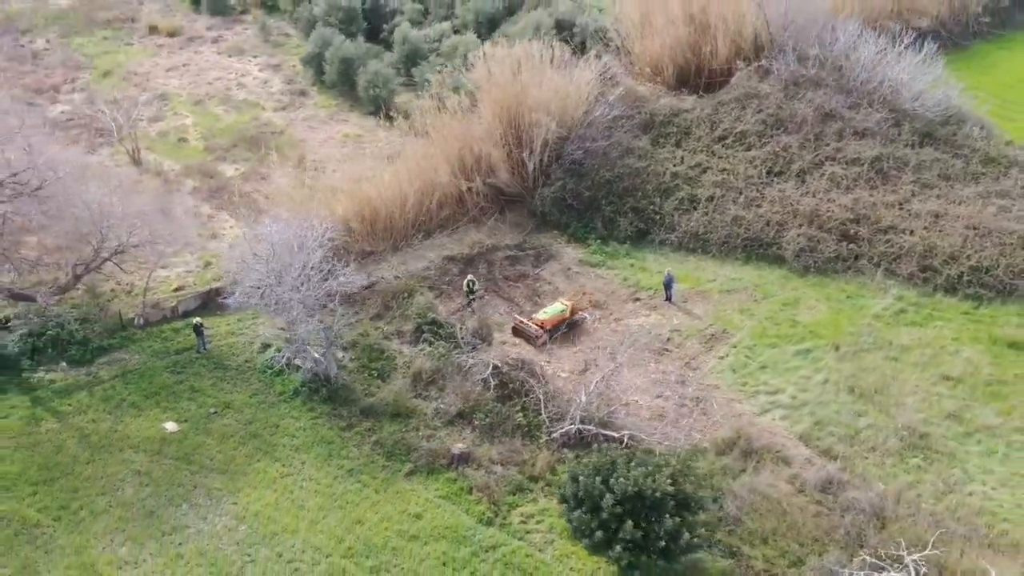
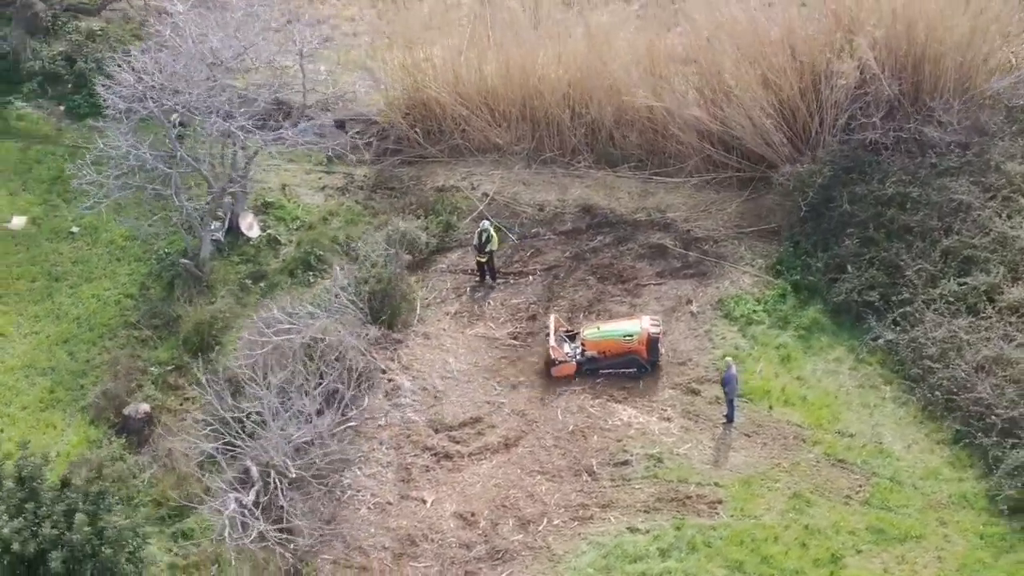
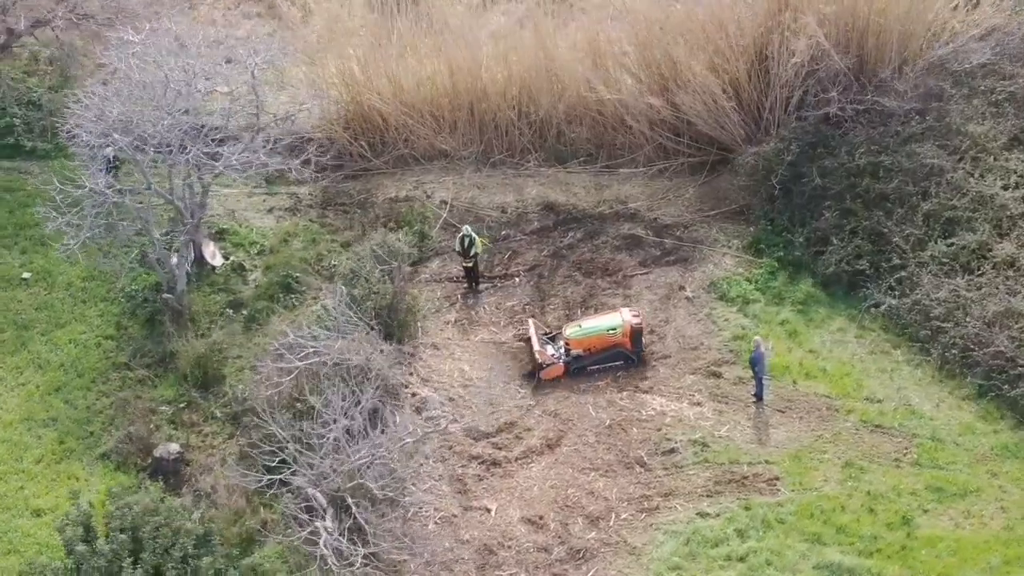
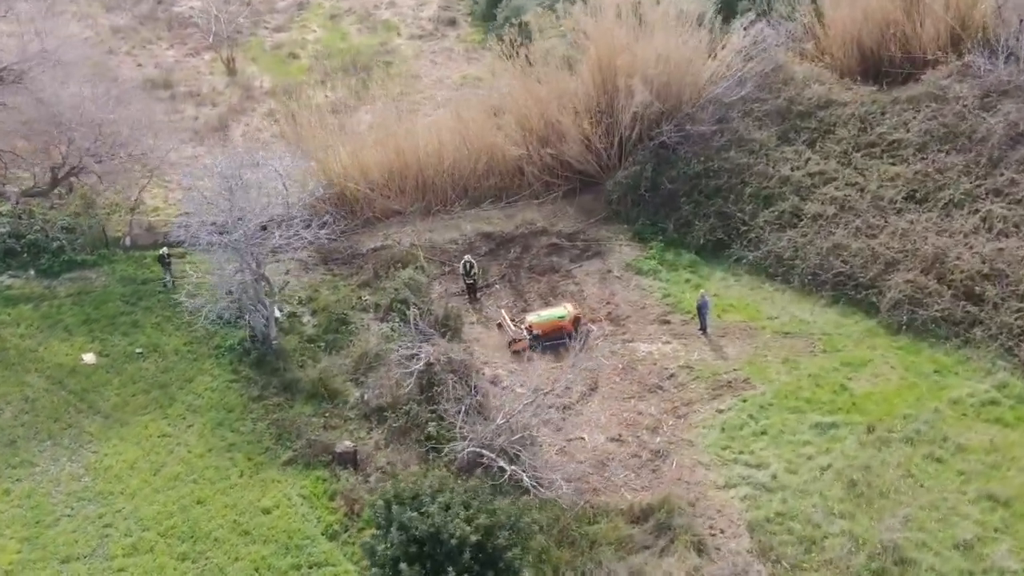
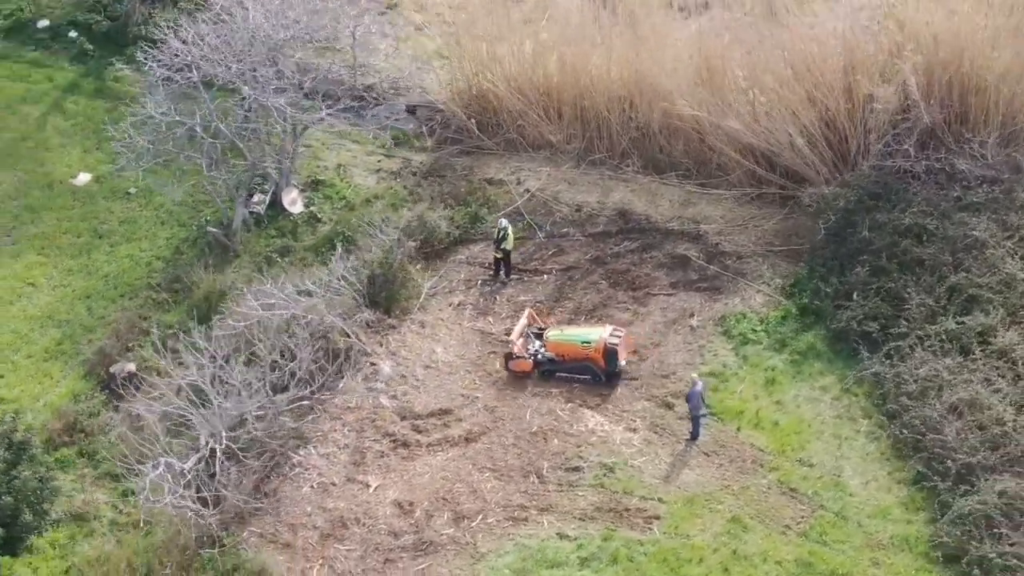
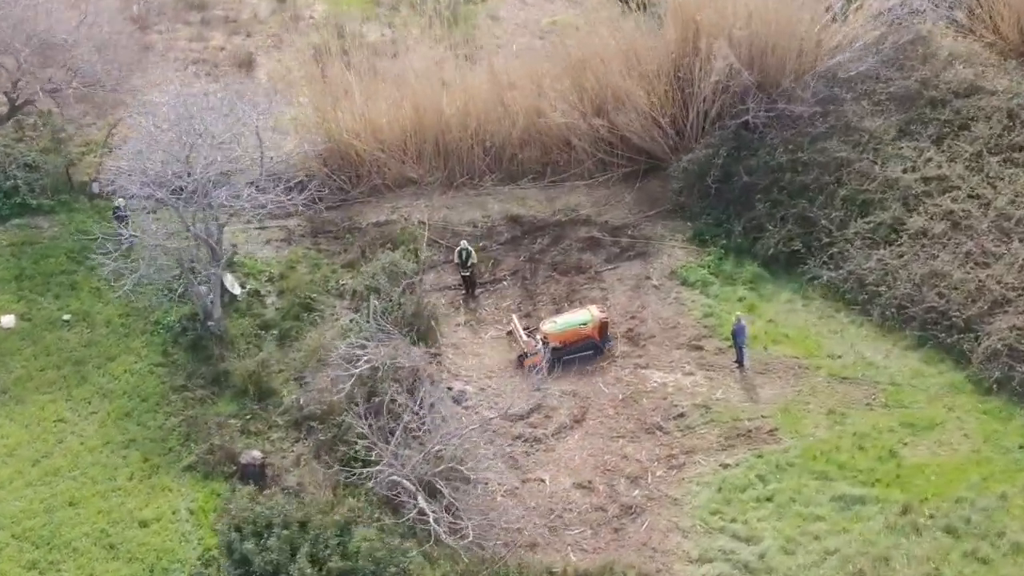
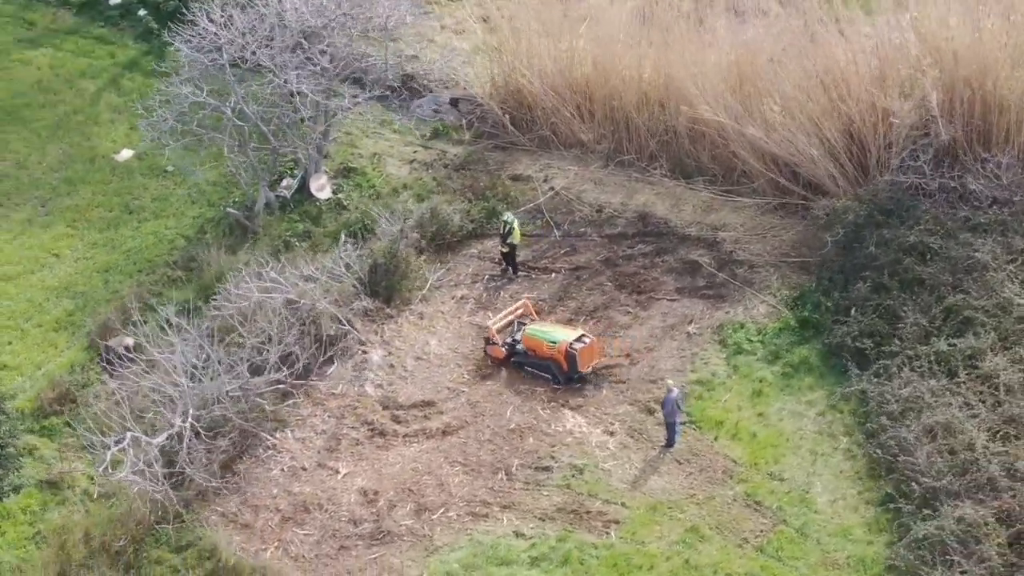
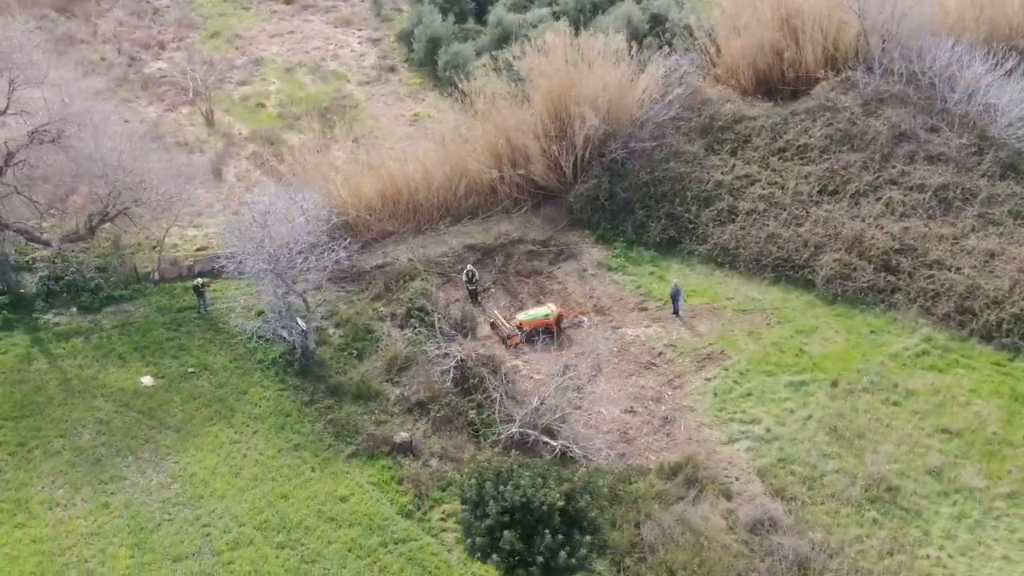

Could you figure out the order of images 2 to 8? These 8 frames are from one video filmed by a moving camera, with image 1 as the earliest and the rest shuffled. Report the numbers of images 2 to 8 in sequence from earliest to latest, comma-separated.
8, 4, 6, 3, 2, 5, 7
